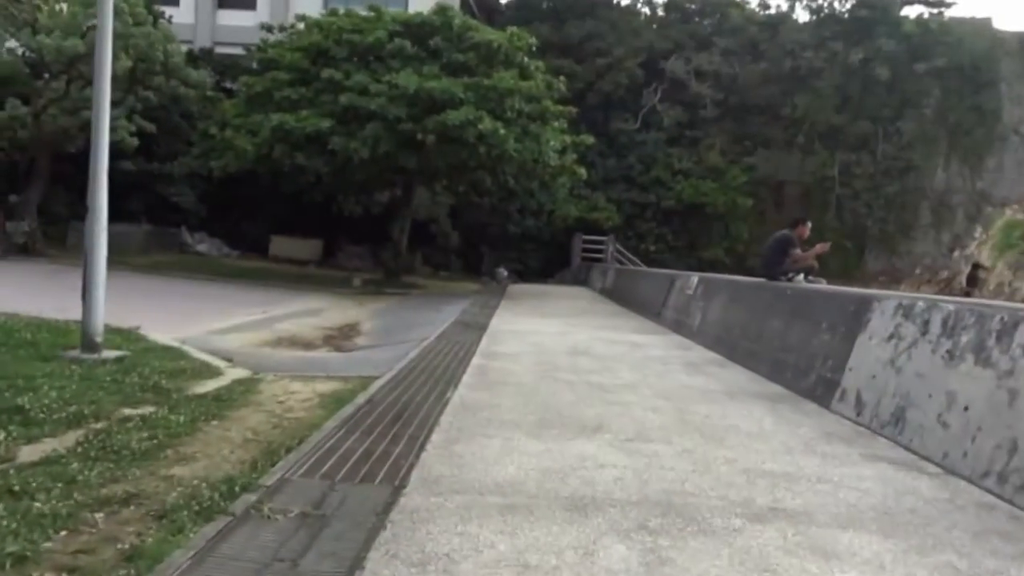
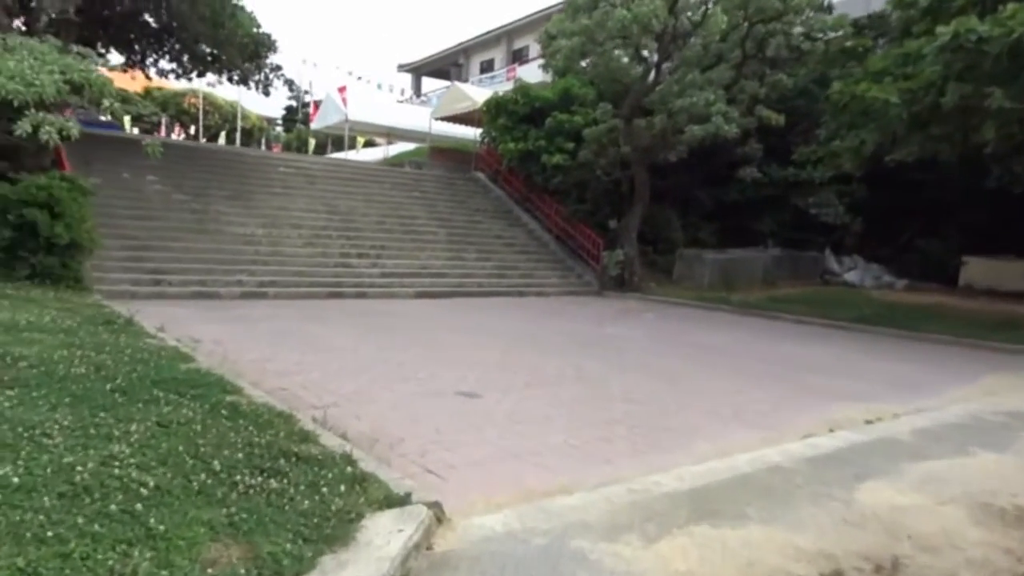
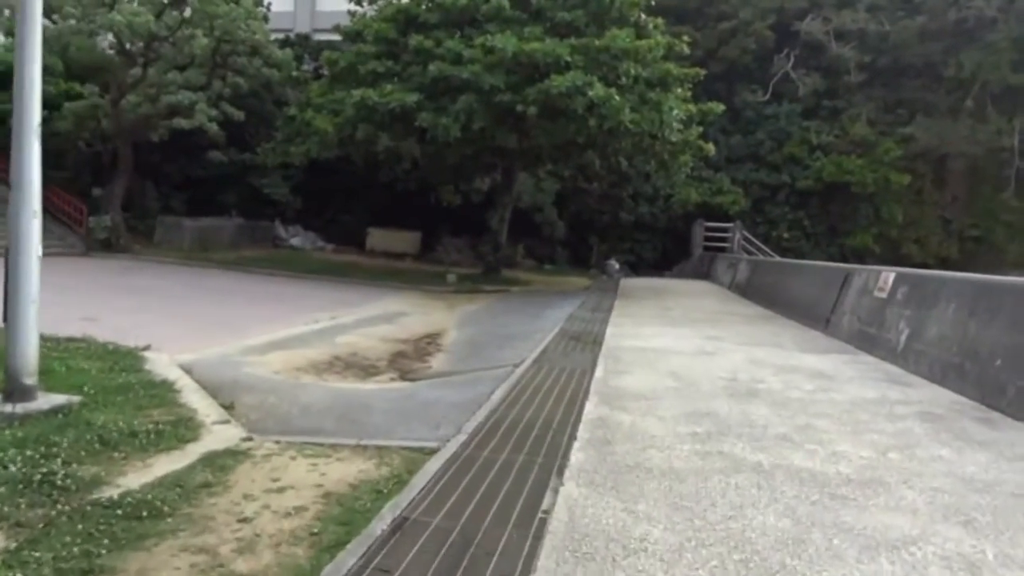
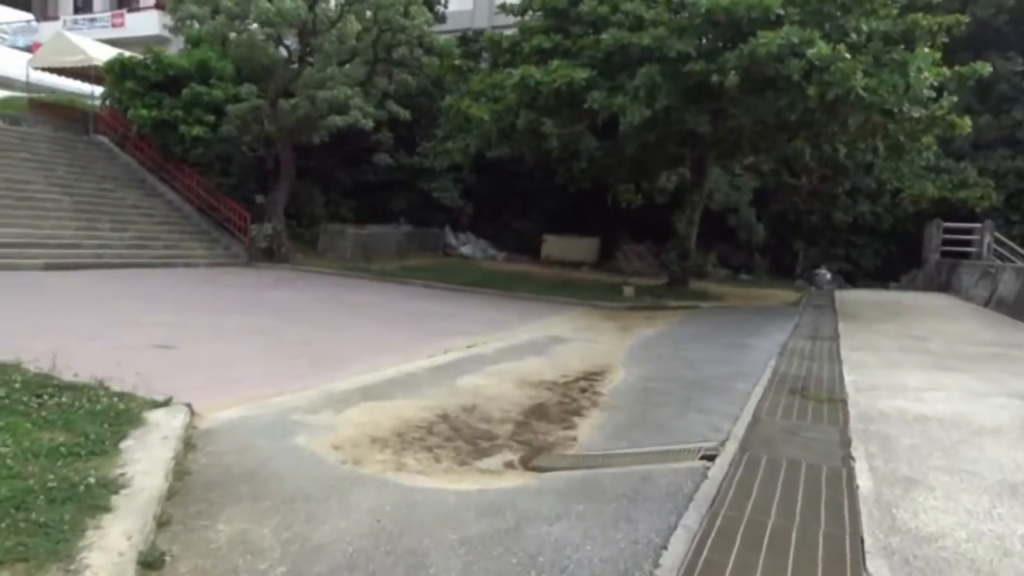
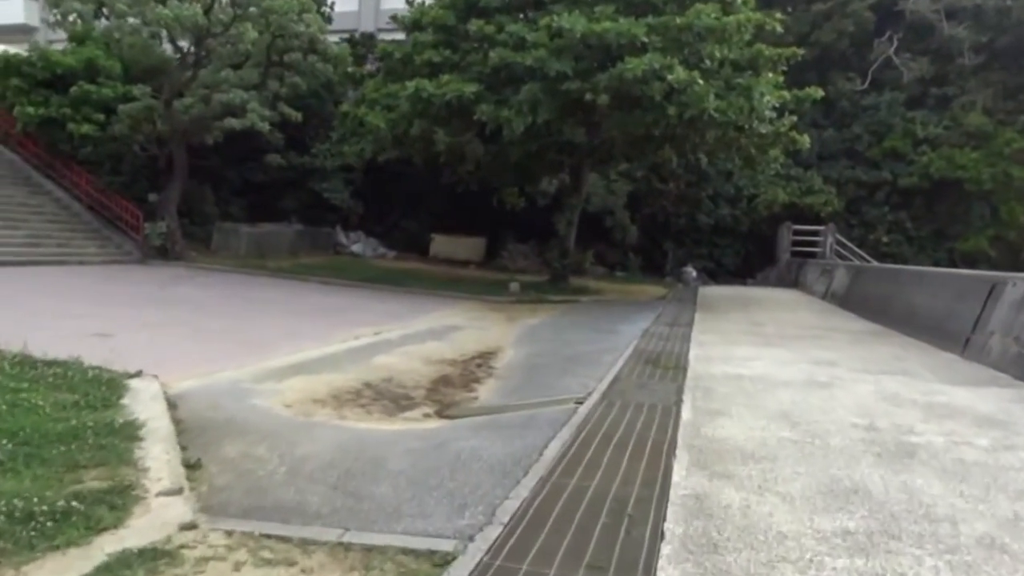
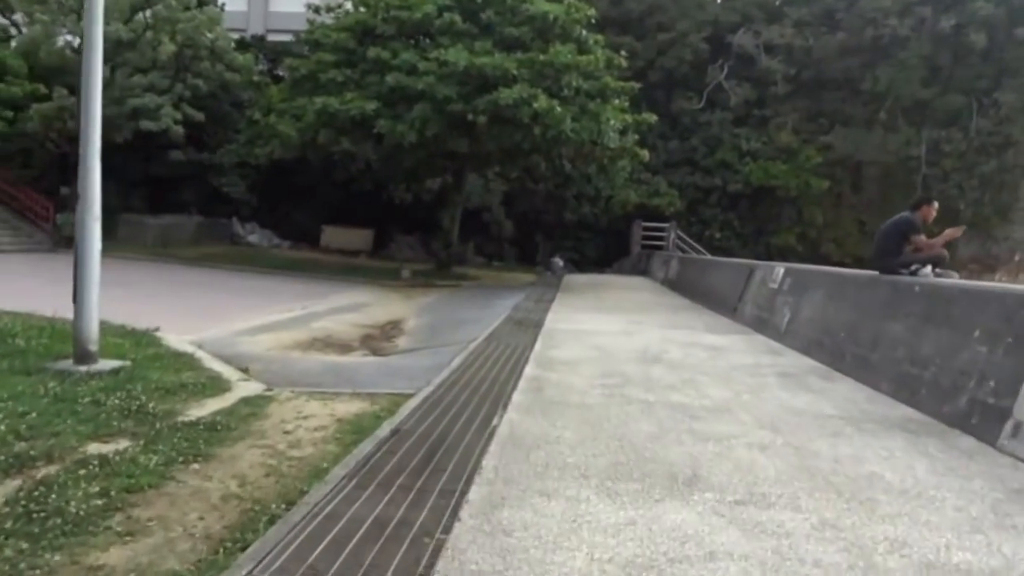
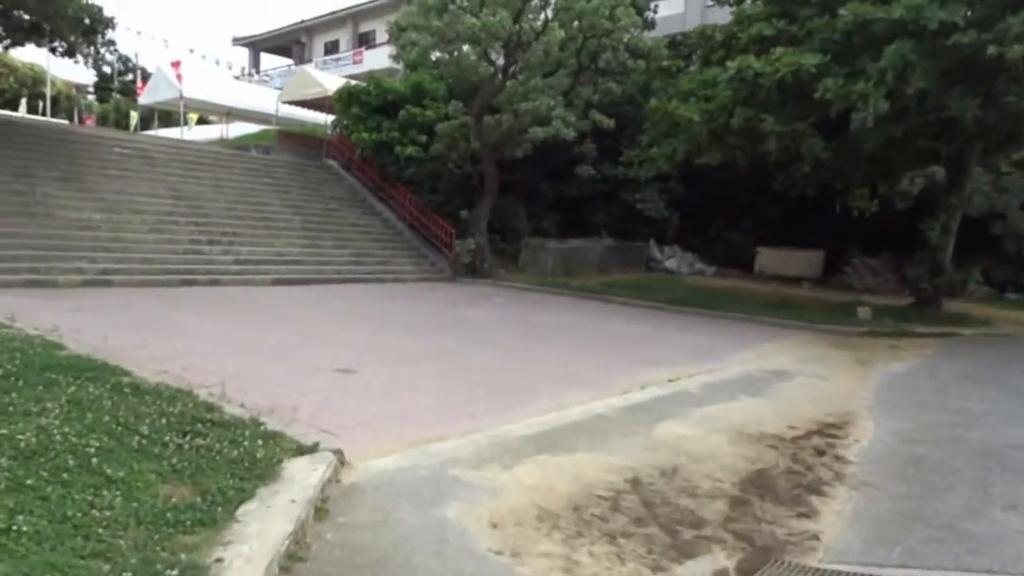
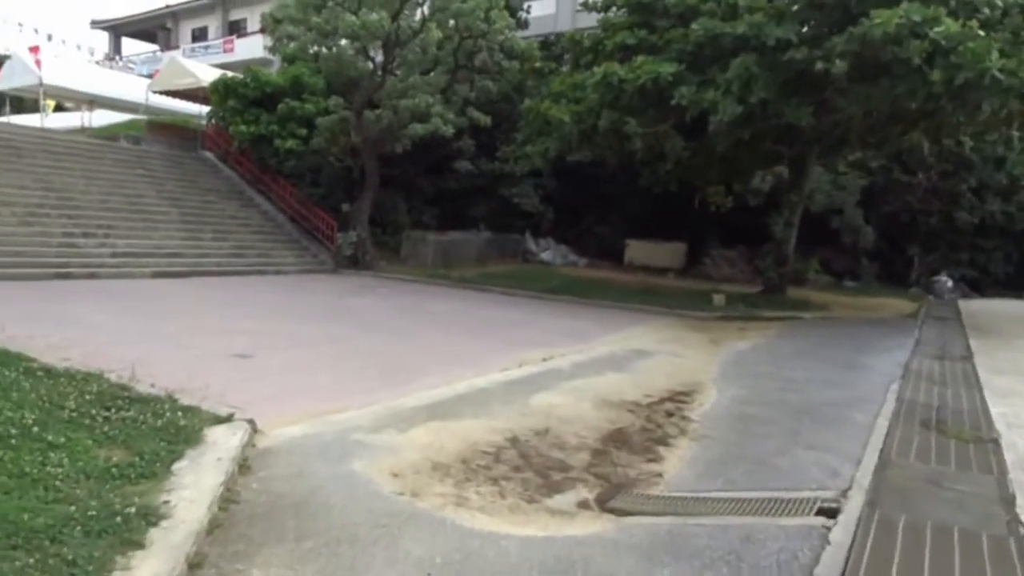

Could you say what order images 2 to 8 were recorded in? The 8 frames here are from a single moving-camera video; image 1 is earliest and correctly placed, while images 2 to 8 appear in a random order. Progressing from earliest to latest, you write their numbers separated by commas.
6, 3, 5, 4, 8, 7, 2
